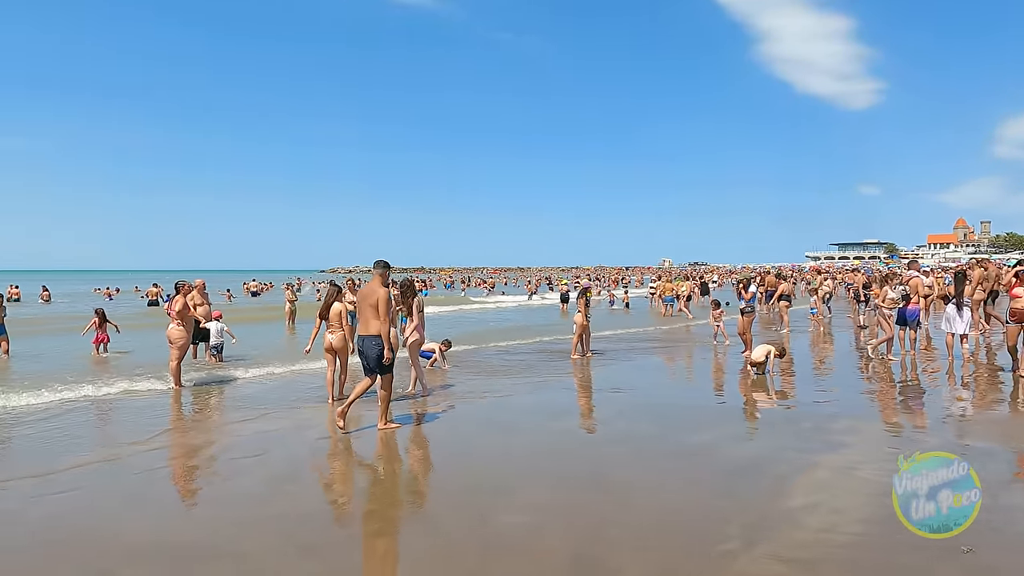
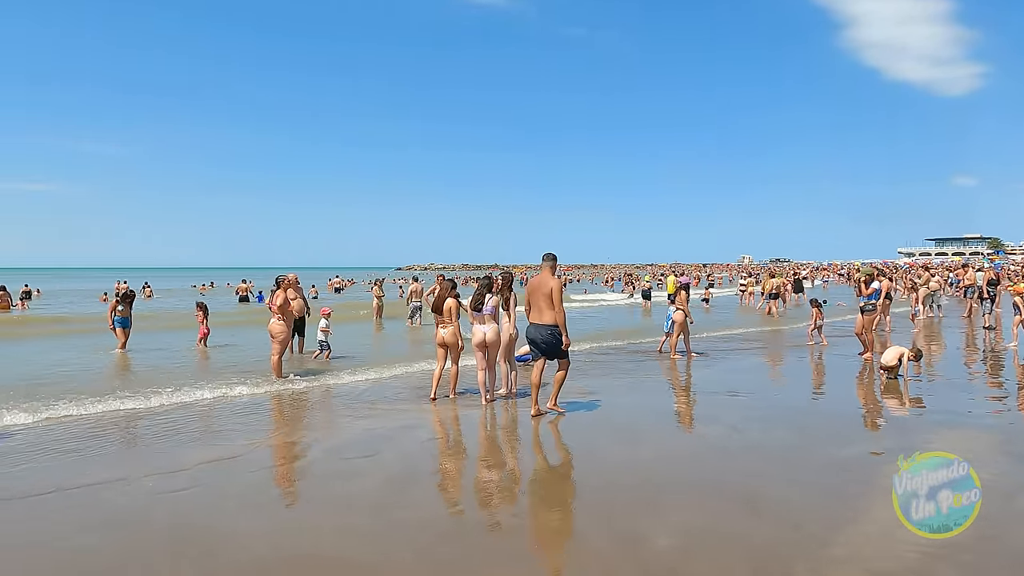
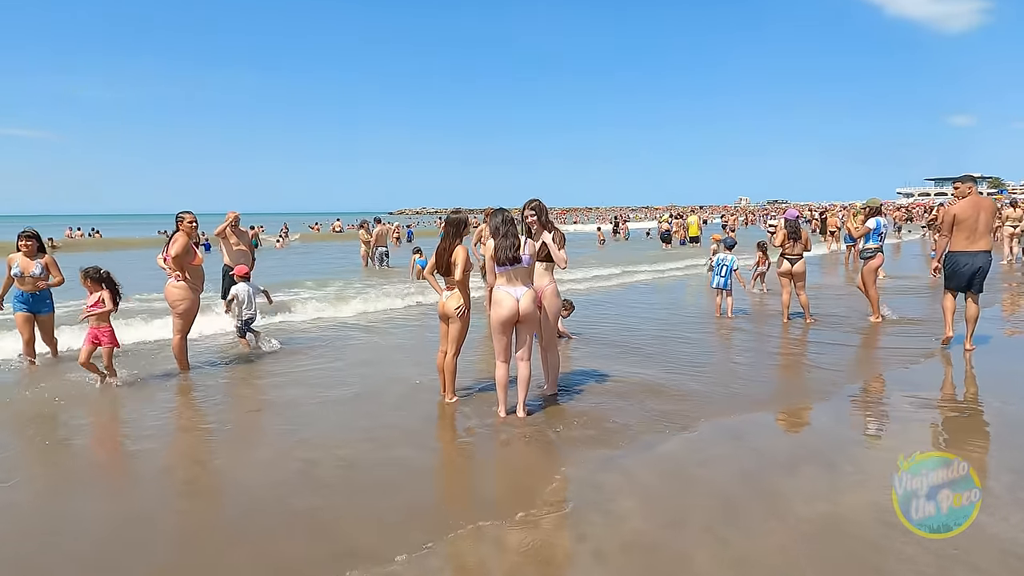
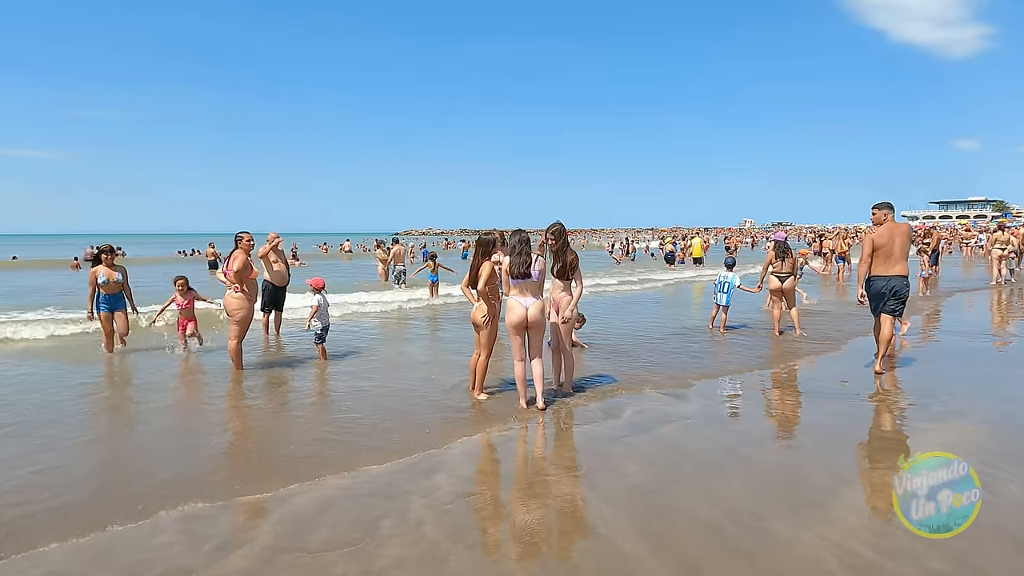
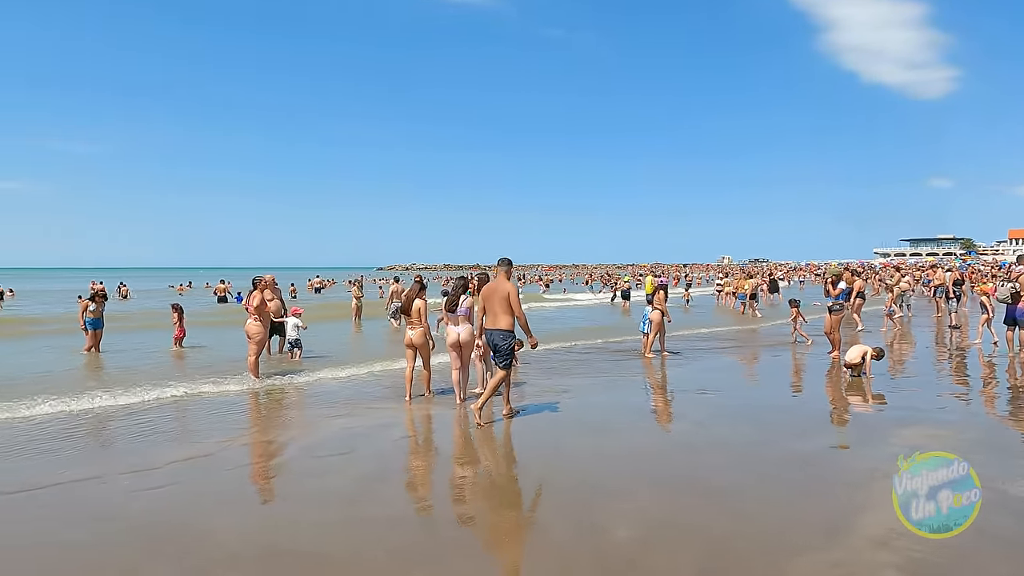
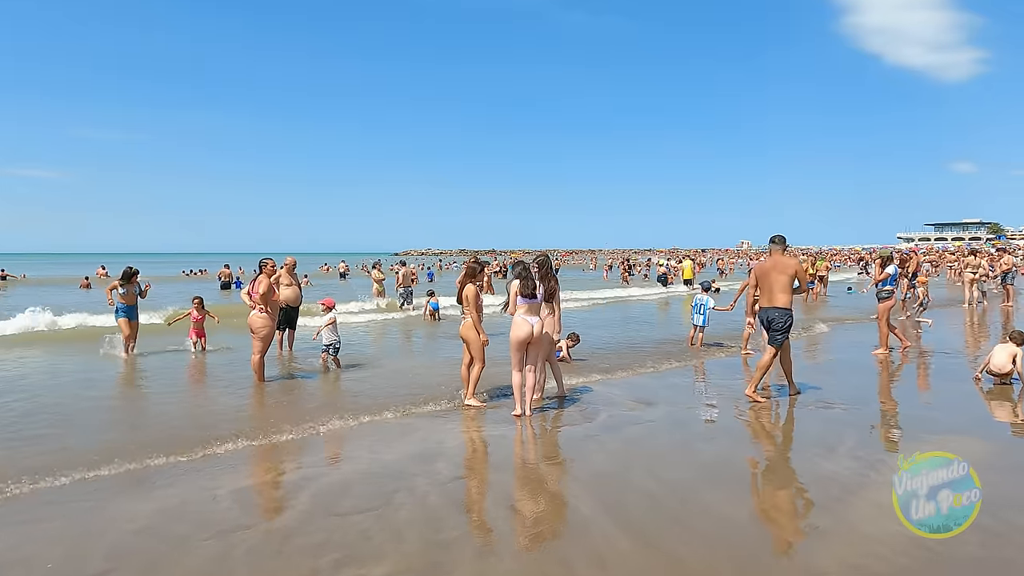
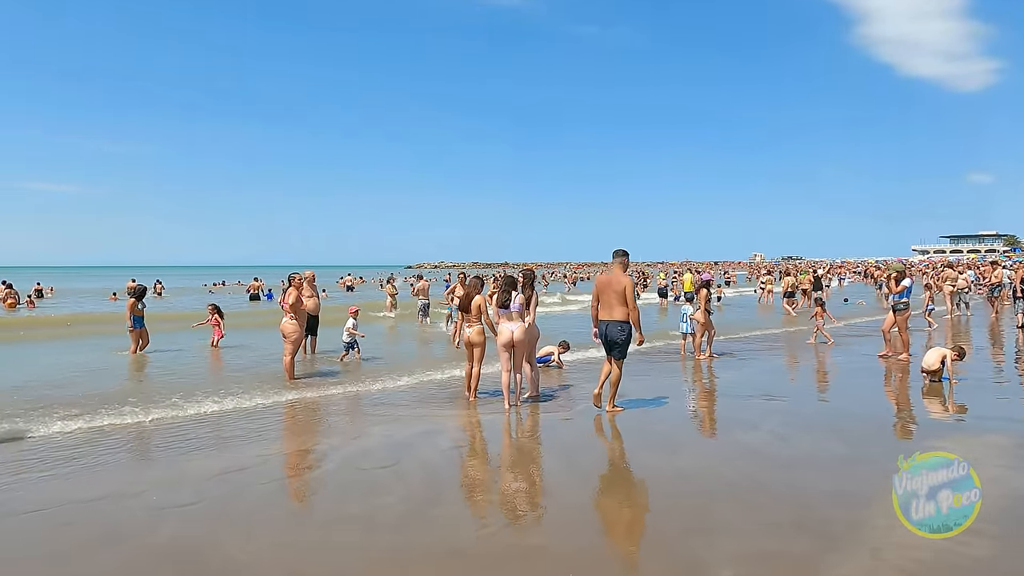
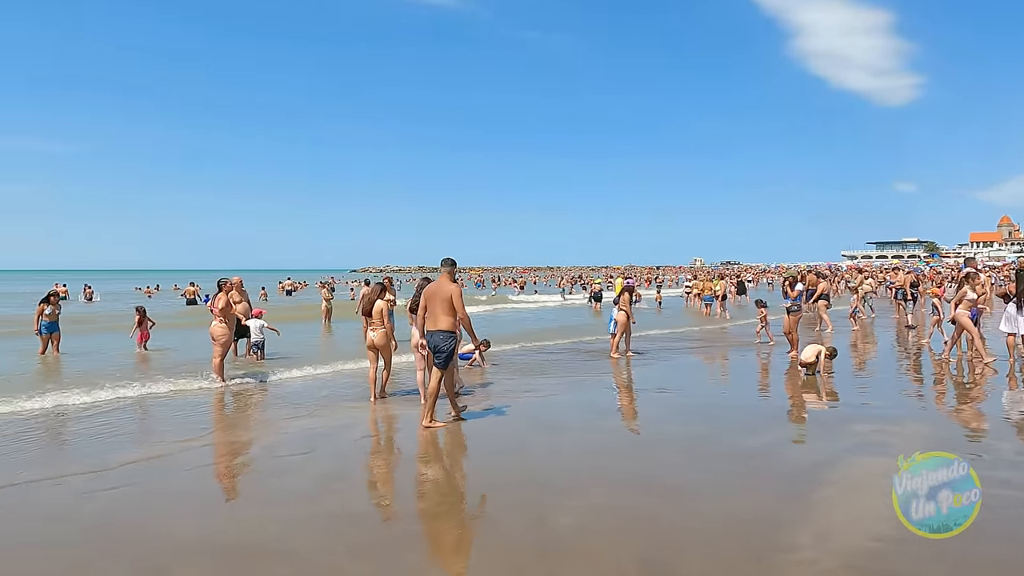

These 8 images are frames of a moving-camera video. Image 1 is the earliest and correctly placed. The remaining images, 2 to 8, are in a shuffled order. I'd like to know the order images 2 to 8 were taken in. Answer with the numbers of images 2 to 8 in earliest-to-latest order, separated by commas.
8, 5, 2, 7, 6, 4, 3
